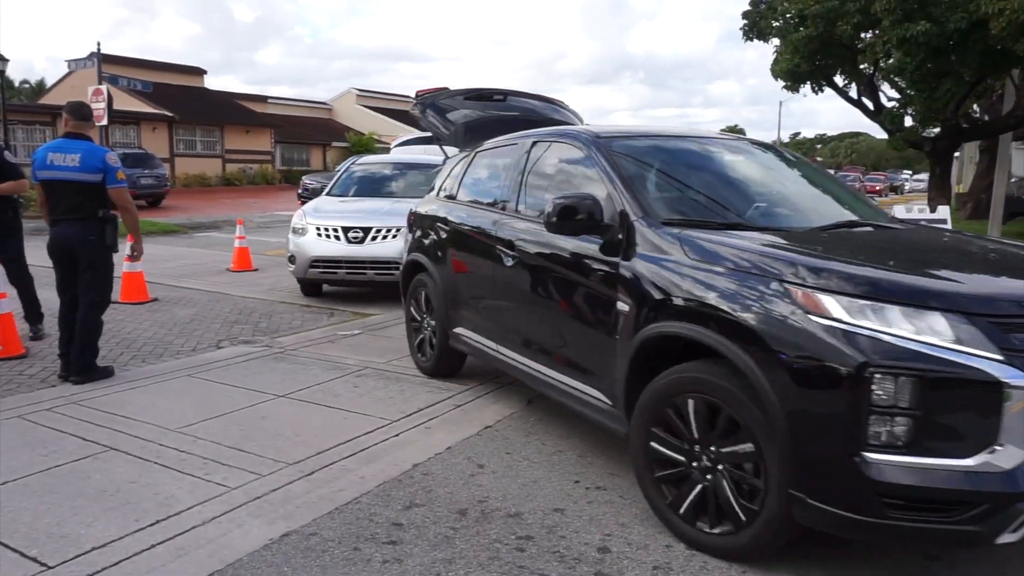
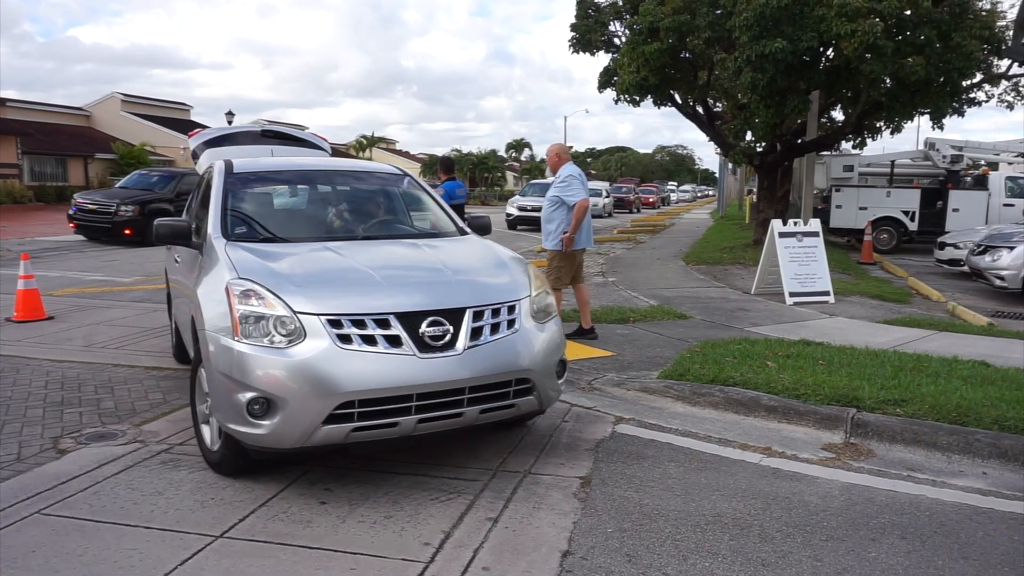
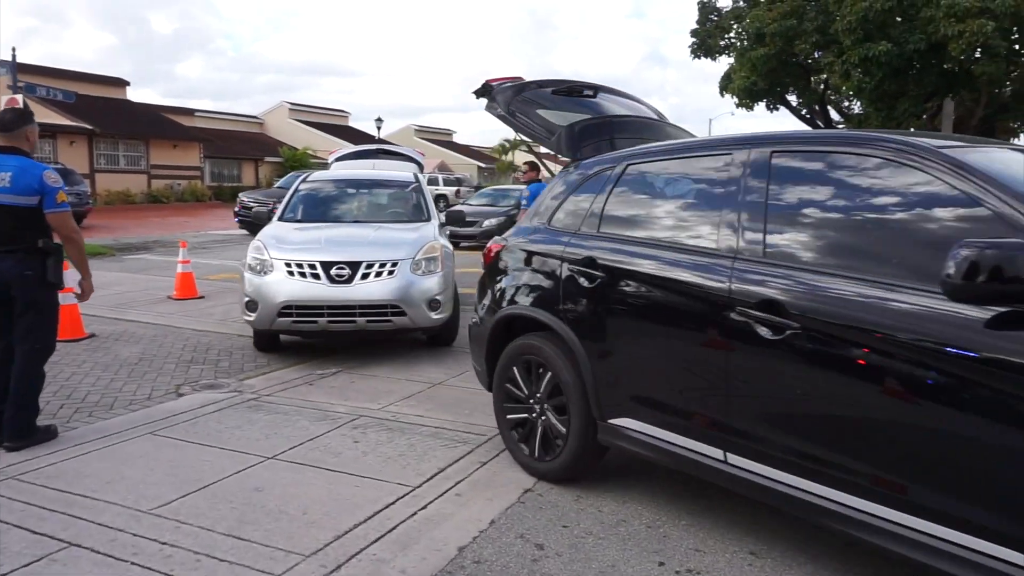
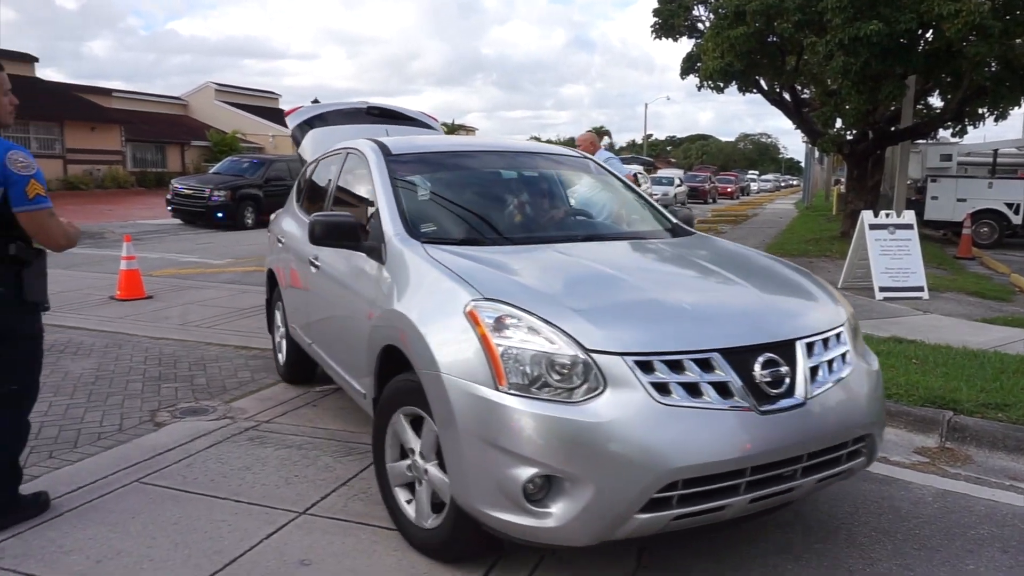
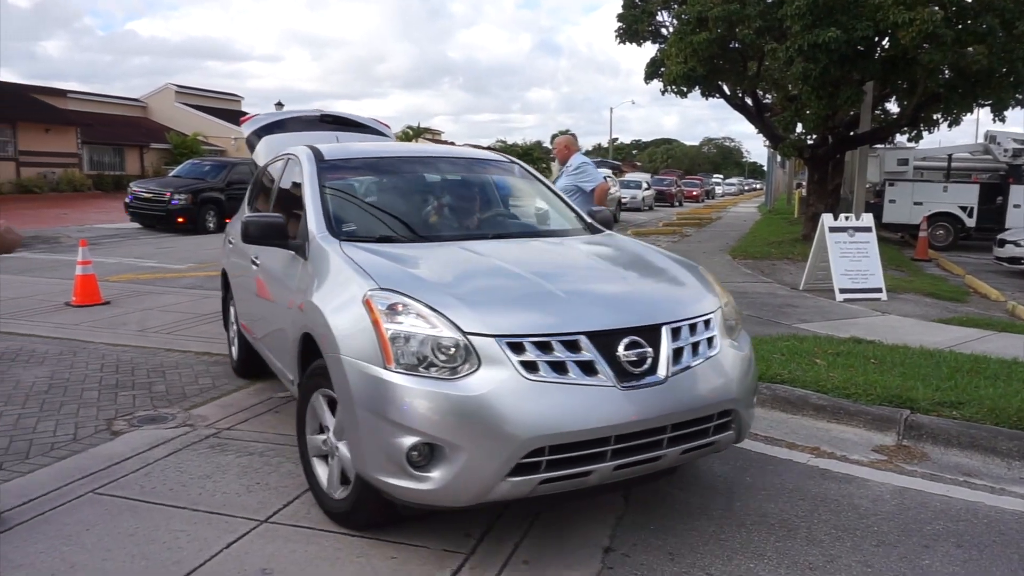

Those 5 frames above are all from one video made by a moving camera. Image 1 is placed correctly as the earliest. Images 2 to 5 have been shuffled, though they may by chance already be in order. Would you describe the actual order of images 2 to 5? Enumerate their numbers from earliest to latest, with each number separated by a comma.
3, 2, 5, 4
